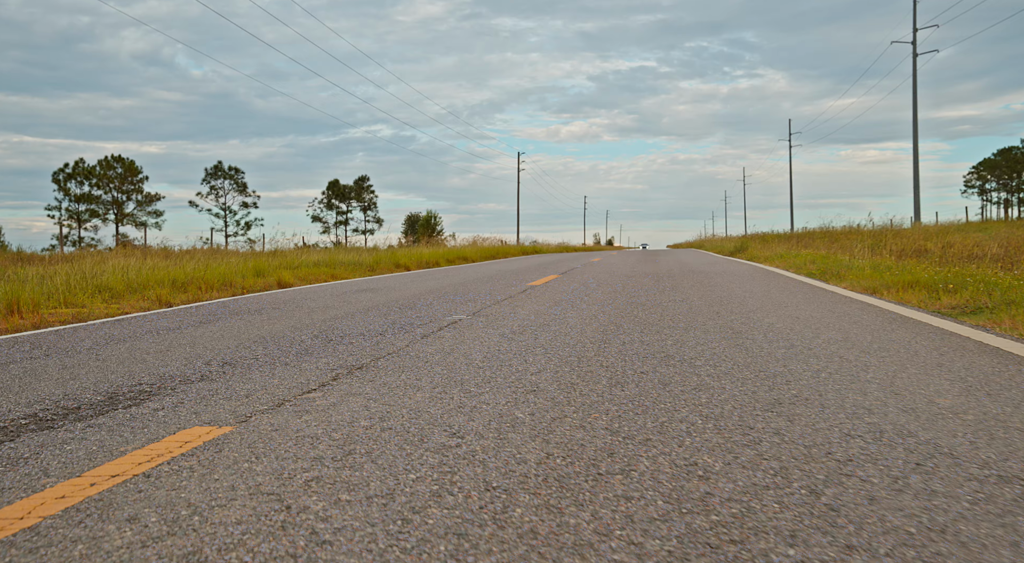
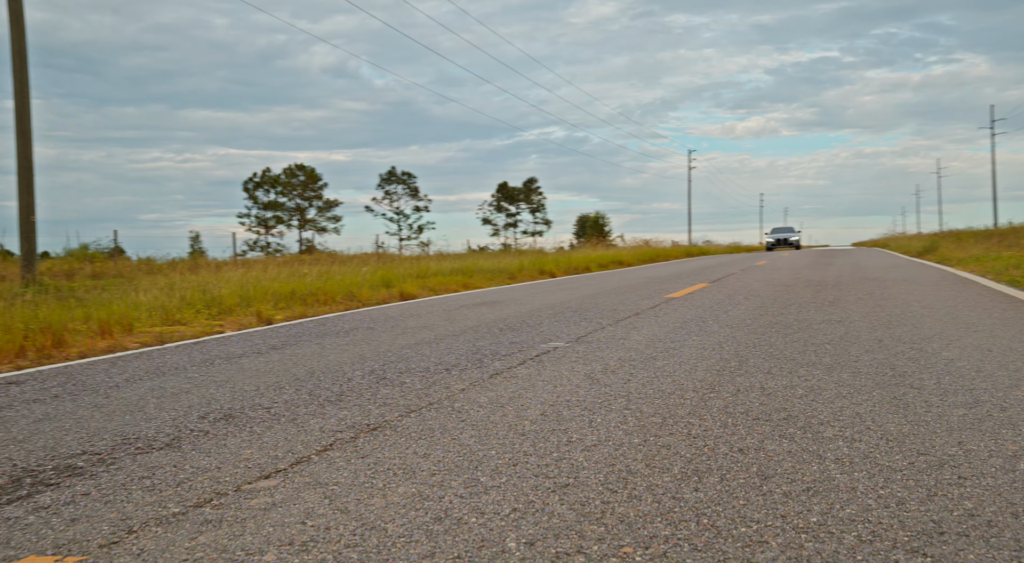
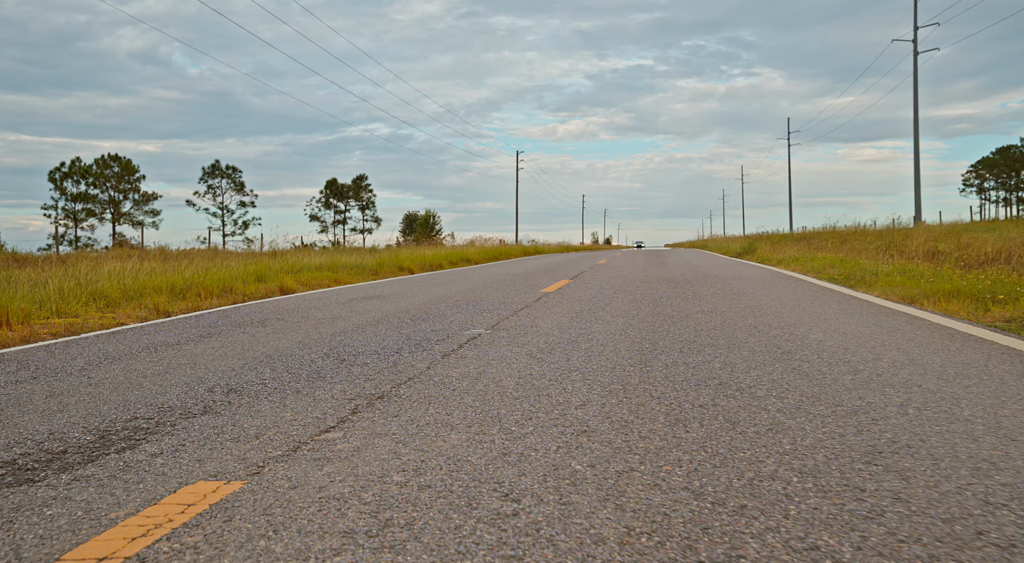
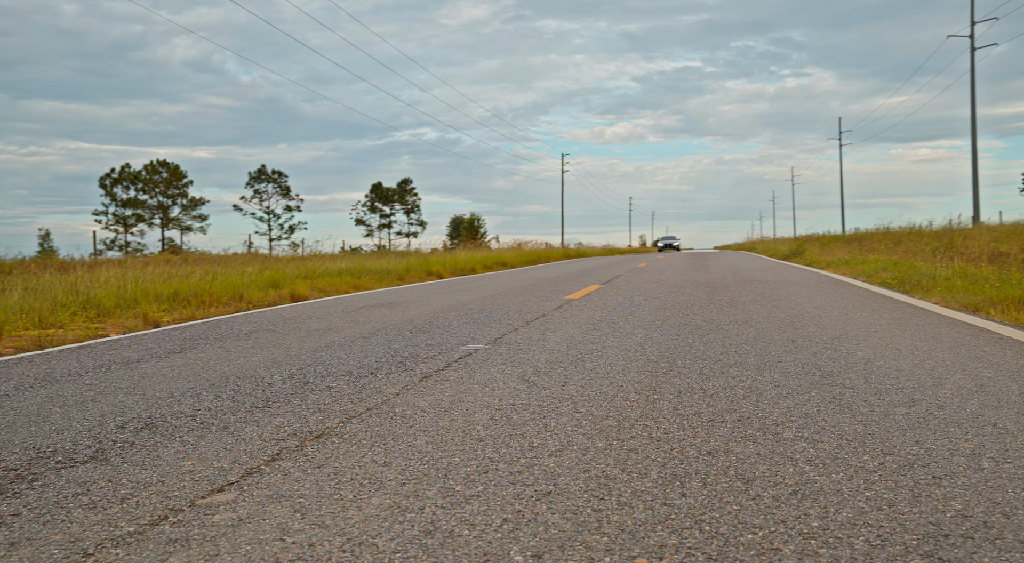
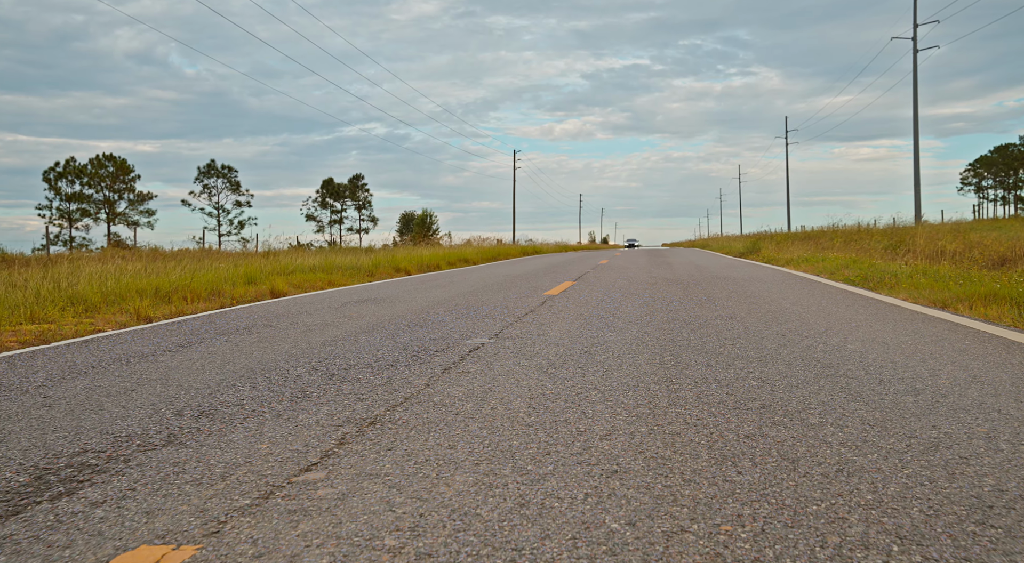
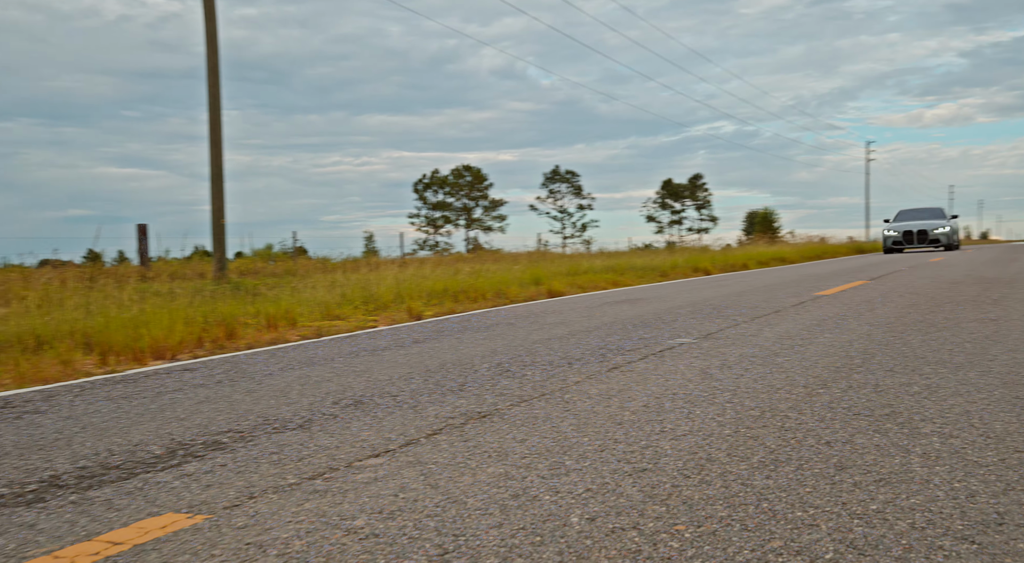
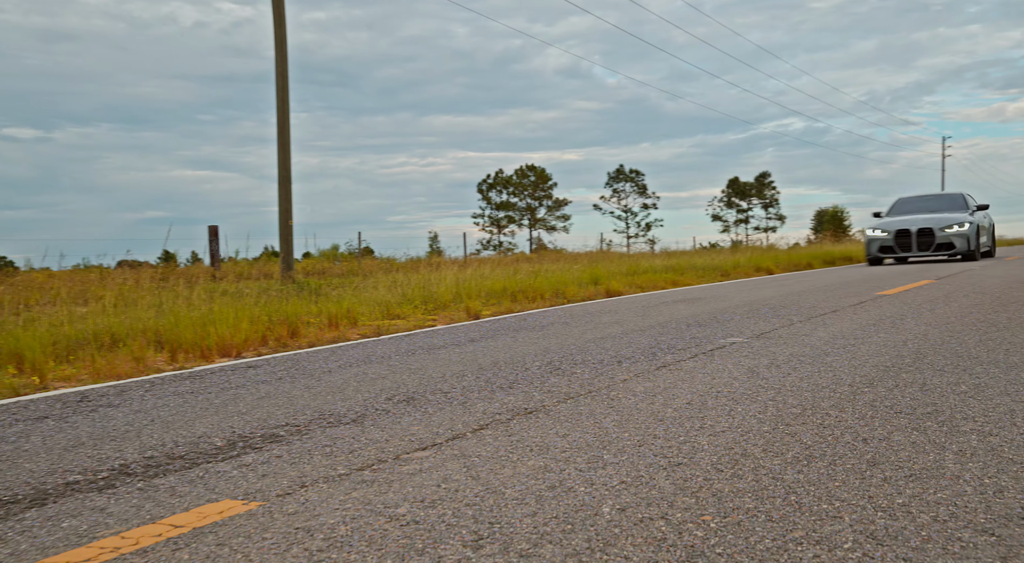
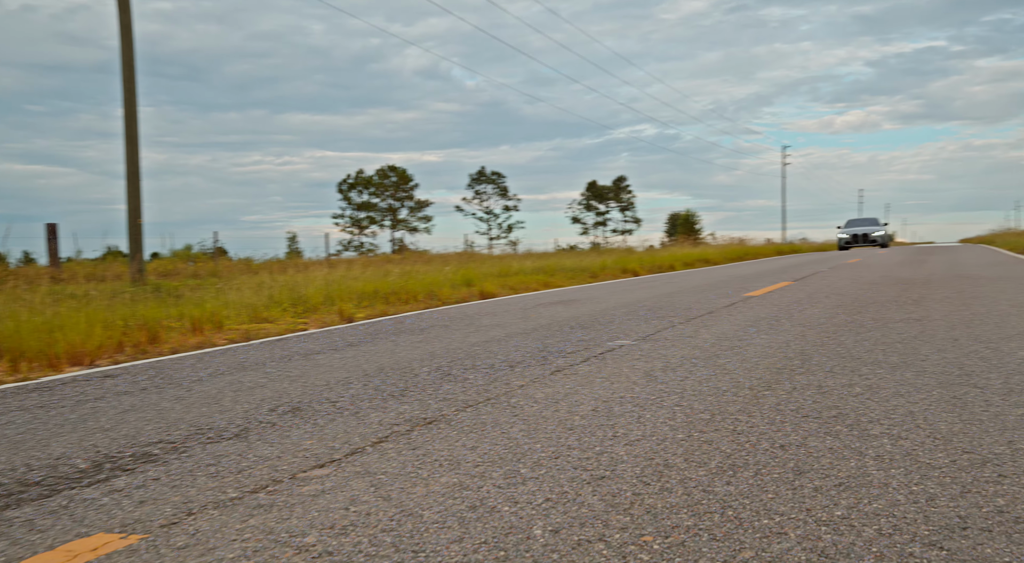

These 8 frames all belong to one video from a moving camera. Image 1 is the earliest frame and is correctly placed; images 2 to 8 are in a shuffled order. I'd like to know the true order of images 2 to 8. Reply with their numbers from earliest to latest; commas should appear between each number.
3, 5, 4, 2, 8, 6, 7
